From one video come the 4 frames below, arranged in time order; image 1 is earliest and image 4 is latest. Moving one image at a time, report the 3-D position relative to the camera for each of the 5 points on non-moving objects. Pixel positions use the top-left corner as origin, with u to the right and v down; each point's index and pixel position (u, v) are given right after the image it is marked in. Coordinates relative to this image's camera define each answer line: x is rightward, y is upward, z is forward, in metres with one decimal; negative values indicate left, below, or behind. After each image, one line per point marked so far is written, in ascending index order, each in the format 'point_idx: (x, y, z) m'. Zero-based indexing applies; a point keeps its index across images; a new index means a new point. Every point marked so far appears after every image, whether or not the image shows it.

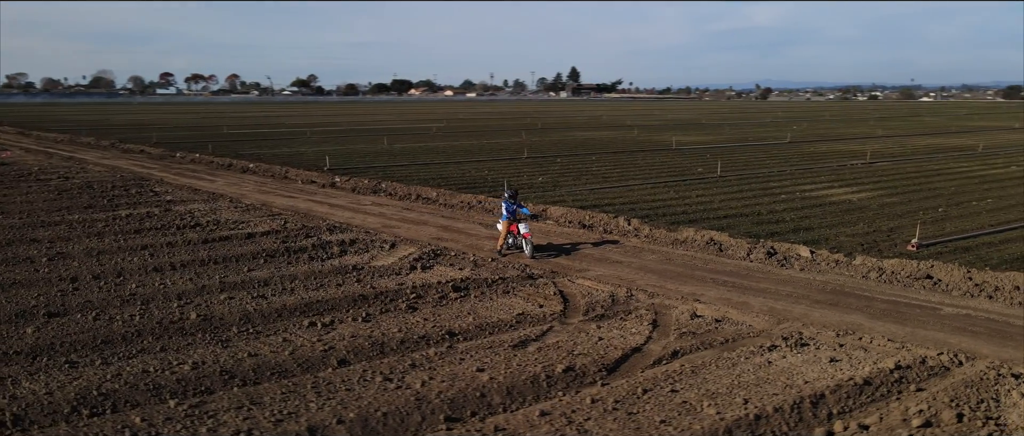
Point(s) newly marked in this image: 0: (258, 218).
0: (-6.2, 0.0, +18.0) m
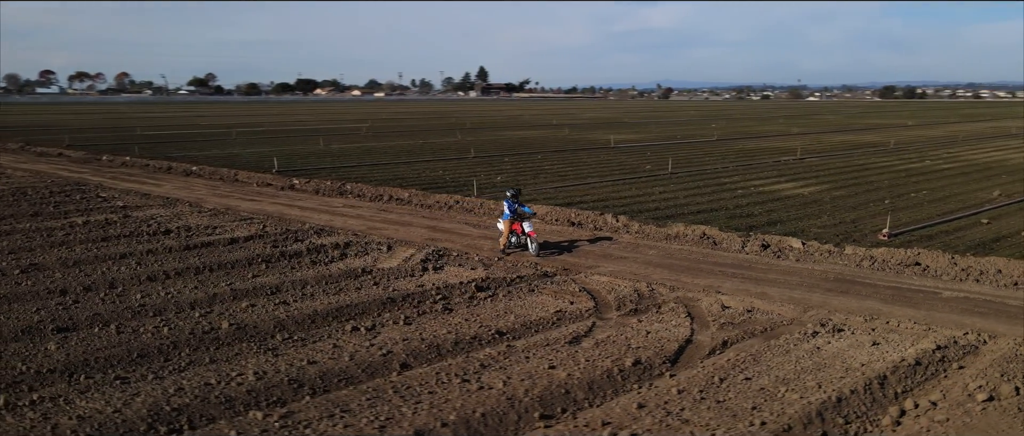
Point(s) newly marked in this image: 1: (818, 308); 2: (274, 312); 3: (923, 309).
0: (-6.6, -0.1, +17.3) m
1: (+4.4, -1.3, +10.5) m
2: (-3.3, -1.3, +10.3) m
3: (+5.8, -1.3, +10.4) m
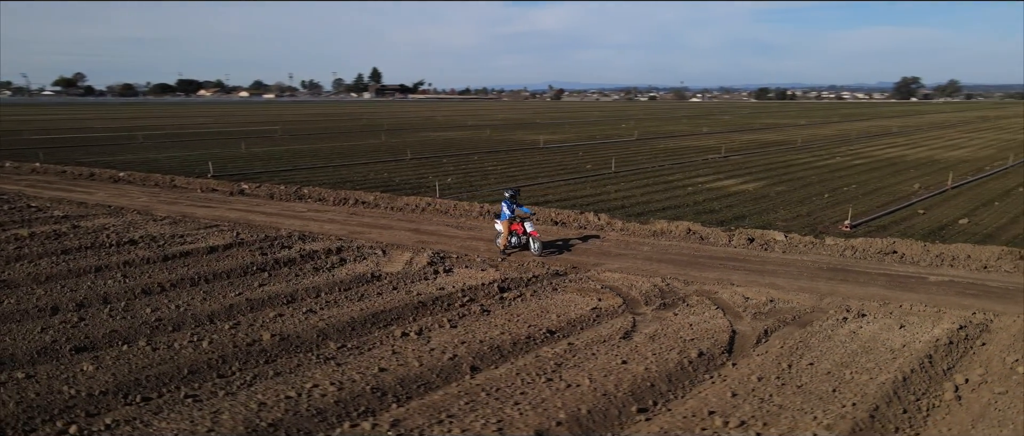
0: (-6.9, -0.3, +16.4) m
1: (+4.9, -1.2, +11.1) m
2: (-2.8, -1.4, +9.9) m
3: (+6.3, -1.2, +11.3) m
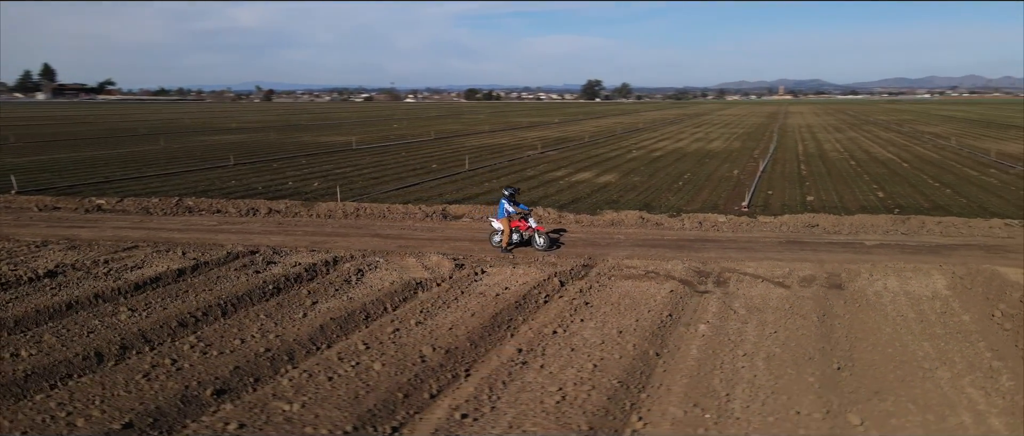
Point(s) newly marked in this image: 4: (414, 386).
0: (-7.3, -0.7, +13.8) m
1: (+5.6, -0.8, +13.2) m
2: (-1.0, -1.4, +9.3) m
3: (+6.9, -0.7, +13.9) m
4: (-1.0, -1.7, +7.6) m
